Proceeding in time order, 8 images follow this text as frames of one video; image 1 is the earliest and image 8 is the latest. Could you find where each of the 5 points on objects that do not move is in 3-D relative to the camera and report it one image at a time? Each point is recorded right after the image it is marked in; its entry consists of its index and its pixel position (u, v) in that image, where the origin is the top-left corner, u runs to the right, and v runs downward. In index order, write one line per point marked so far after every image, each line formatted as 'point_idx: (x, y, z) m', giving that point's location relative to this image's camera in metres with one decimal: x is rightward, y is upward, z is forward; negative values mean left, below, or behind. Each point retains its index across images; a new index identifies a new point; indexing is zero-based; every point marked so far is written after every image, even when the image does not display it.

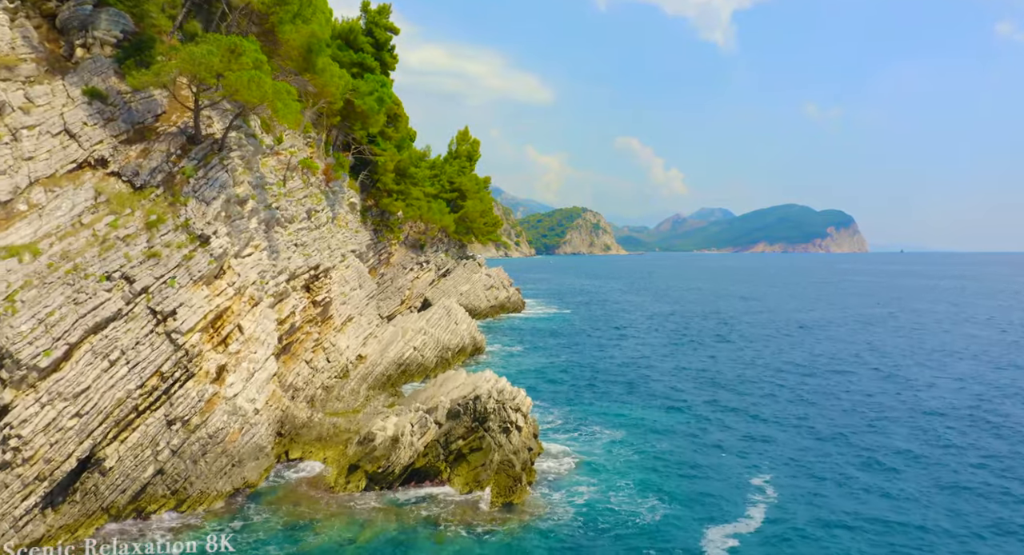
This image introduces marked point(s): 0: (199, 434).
0: (-9.6, -4.8, +18.7) m
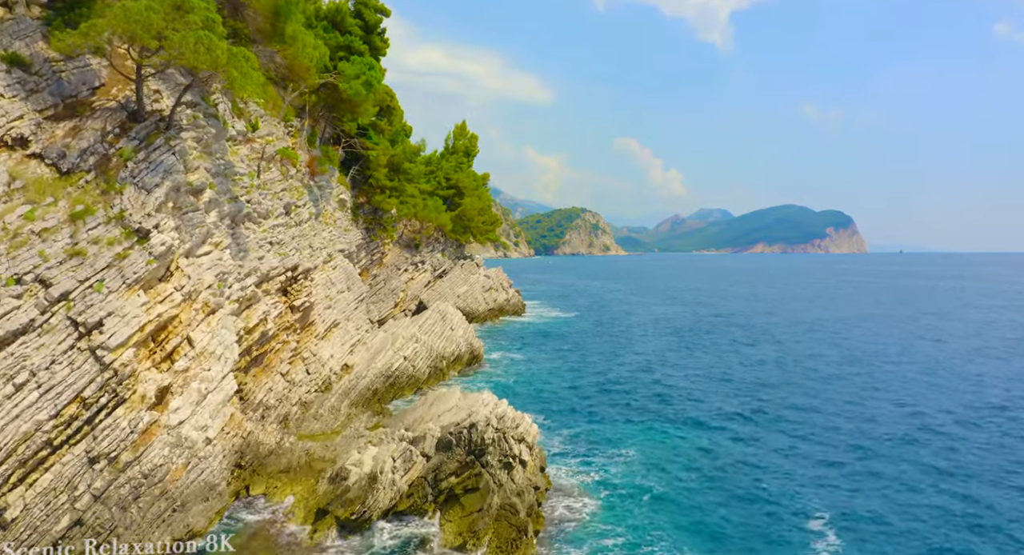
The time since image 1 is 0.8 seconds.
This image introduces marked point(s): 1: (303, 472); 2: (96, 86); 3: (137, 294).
0: (-9.5, -4.9, +15.3) m
1: (-6.6, -6.1, +19.3) m
2: (-12.3, +5.7, +18.2) m
3: (-10.0, -0.4, +16.3) m
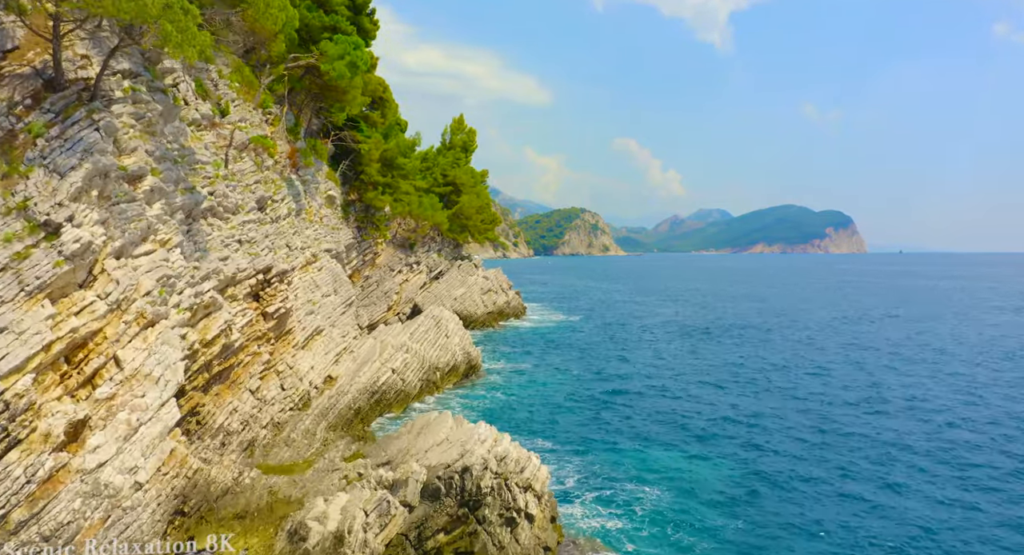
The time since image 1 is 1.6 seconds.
0: (-9.4, -5.0, +11.9) m
1: (-6.5, -6.2, +15.9) m
2: (-12.3, +5.6, +14.8) m
3: (-9.9, -0.6, +13.0) m
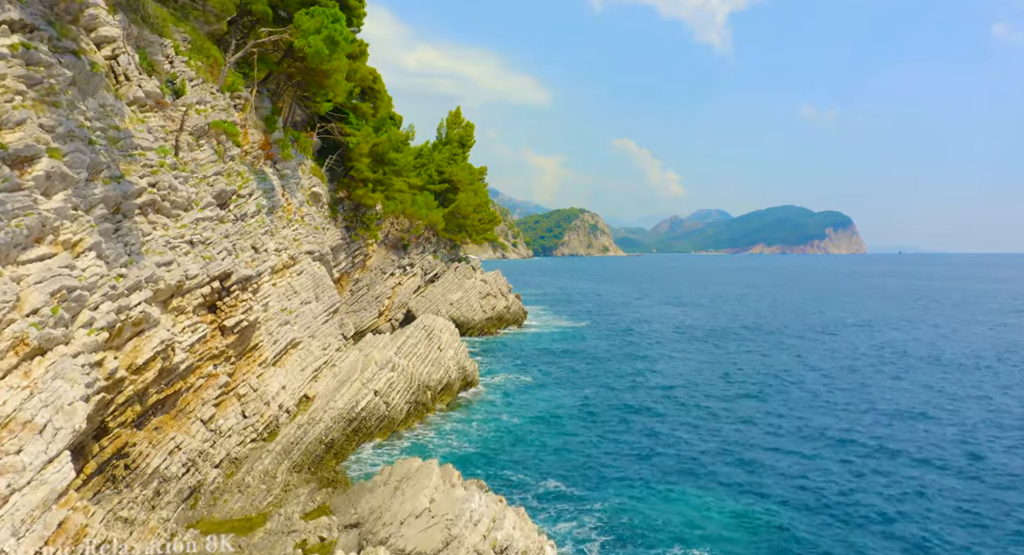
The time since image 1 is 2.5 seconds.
0: (-9.4, -5.3, +8.1) m
1: (-6.4, -6.5, +12.1) m
2: (-12.2, +5.3, +11.0) m
3: (-9.8, -0.8, +9.1) m
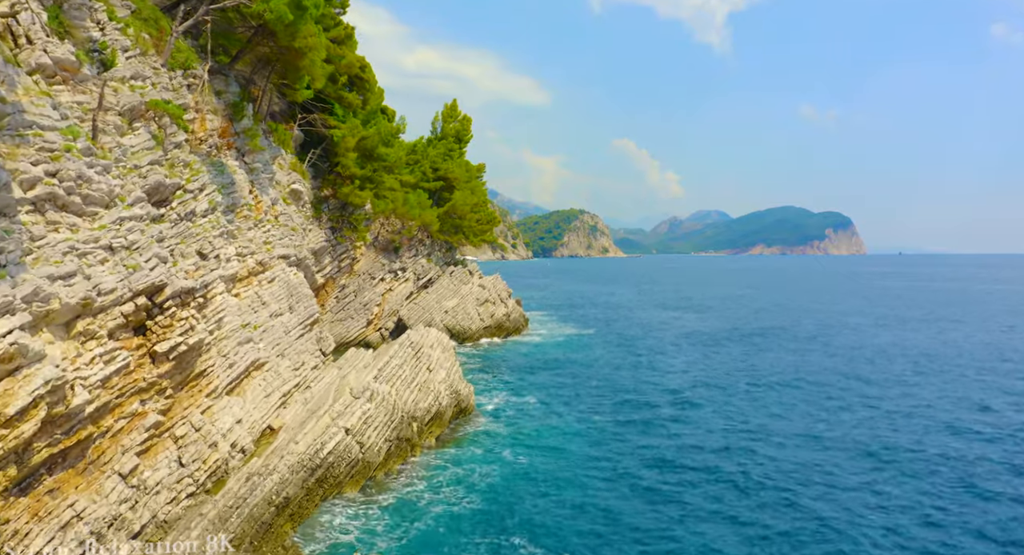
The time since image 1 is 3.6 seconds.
0: (-9.3, -5.6, +3.8) m
1: (-6.4, -6.9, +7.8) m
2: (-12.1, +4.9, +6.7) m
3: (-9.8, -1.2, +4.9) m
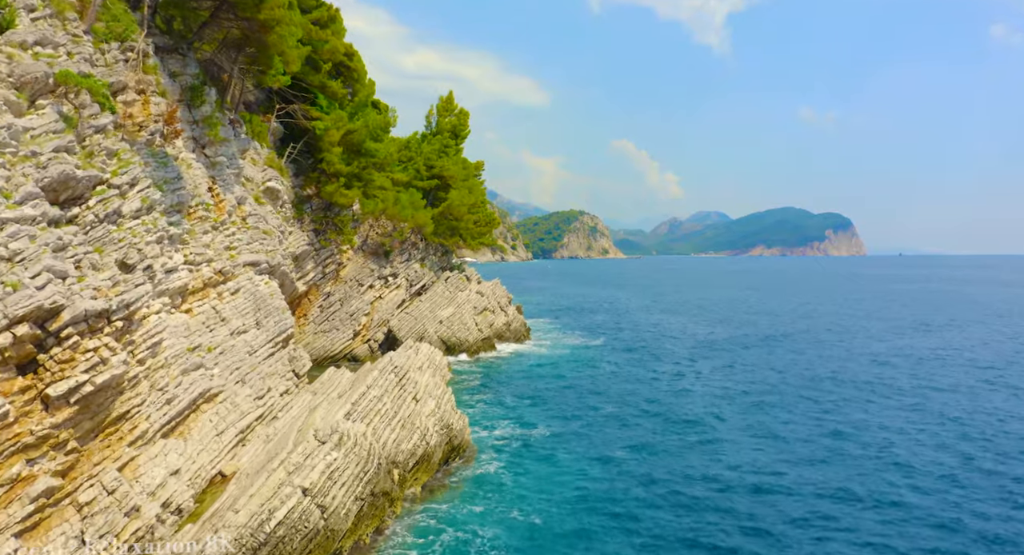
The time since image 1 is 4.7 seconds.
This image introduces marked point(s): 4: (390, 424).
0: (-9.2, -6.1, -0.3) m
1: (-6.3, -7.3, +3.7) m
2: (-12.0, +4.5, +2.6) m
3: (-9.7, -1.6, +0.8) m
4: (-3.9, -4.6, +19.6) m
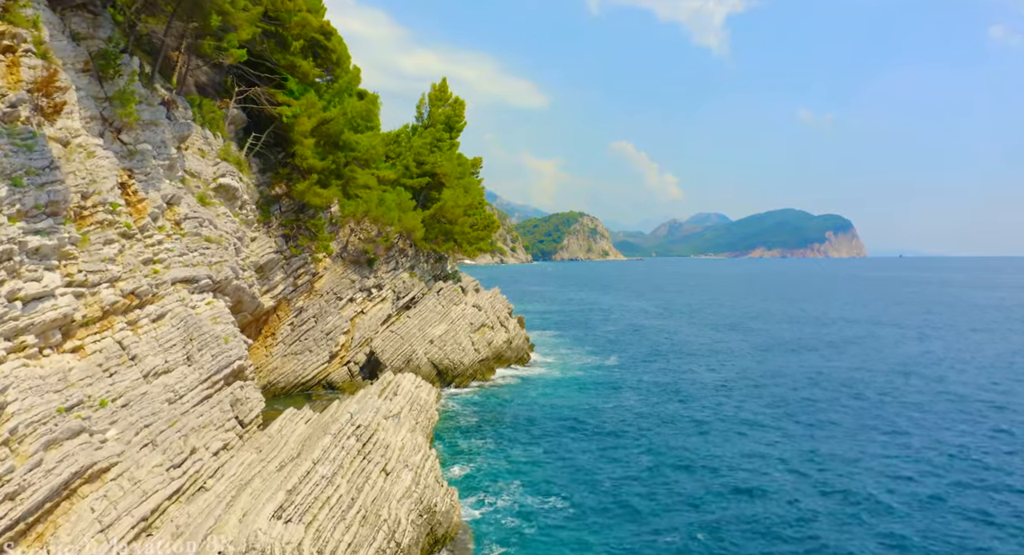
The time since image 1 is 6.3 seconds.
0: (-9.0, -6.7, -6.2) m
1: (-6.1, -7.9, -2.2) m
2: (-11.9, +3.8, -3.2) m
3: (-9.5, -2.2, -5.1) m
4: (-3.8, -5.3, +13.7) m
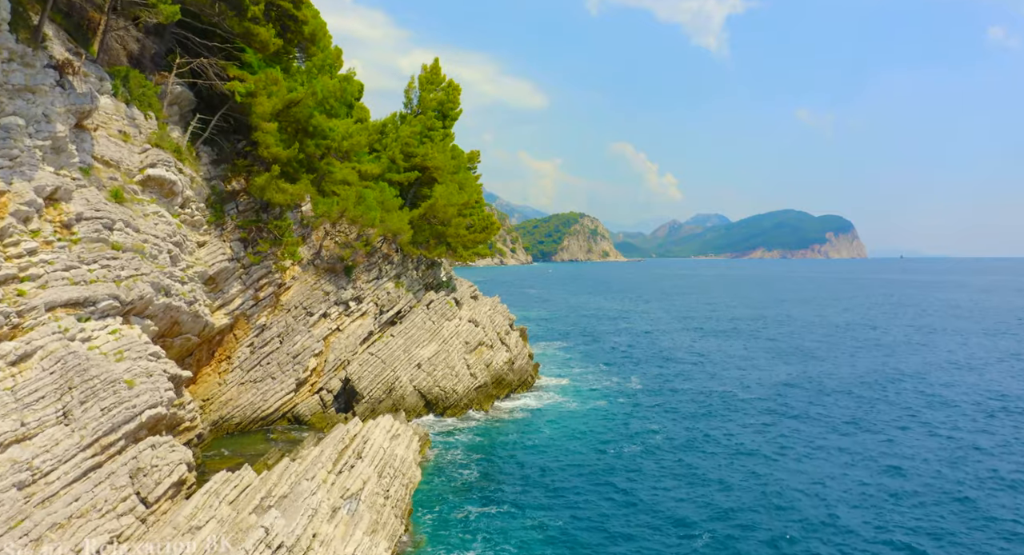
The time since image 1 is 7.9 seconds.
0: (-8.9, -7.3, -12.0) m
1: (-5.9, -8.5, -8.0) m
2: (-11.7, +3.3, -9.0) m
3: (-9.3, -2.8, -10.9) m
4: (-3.6, -5.8, +7.9) m
